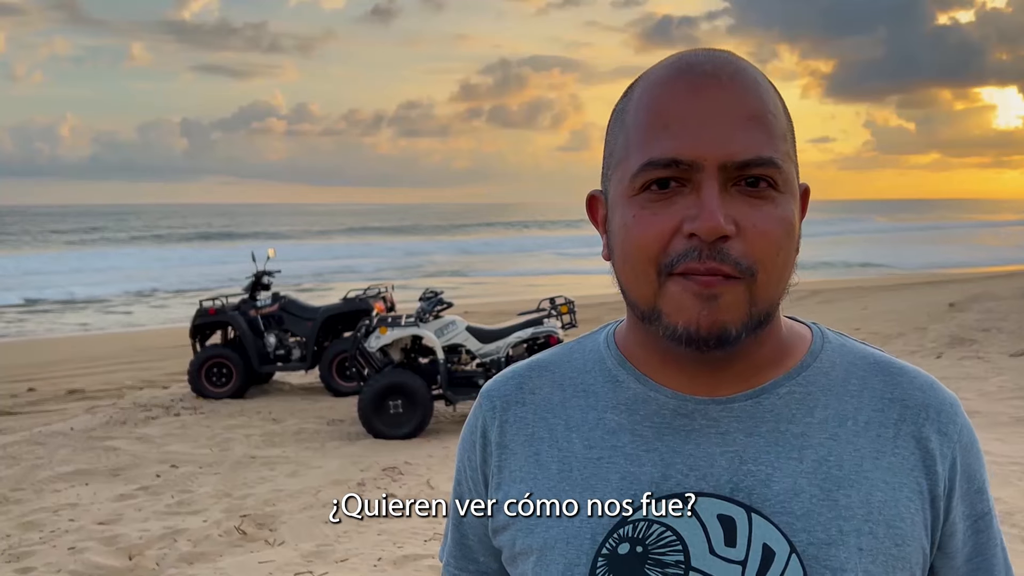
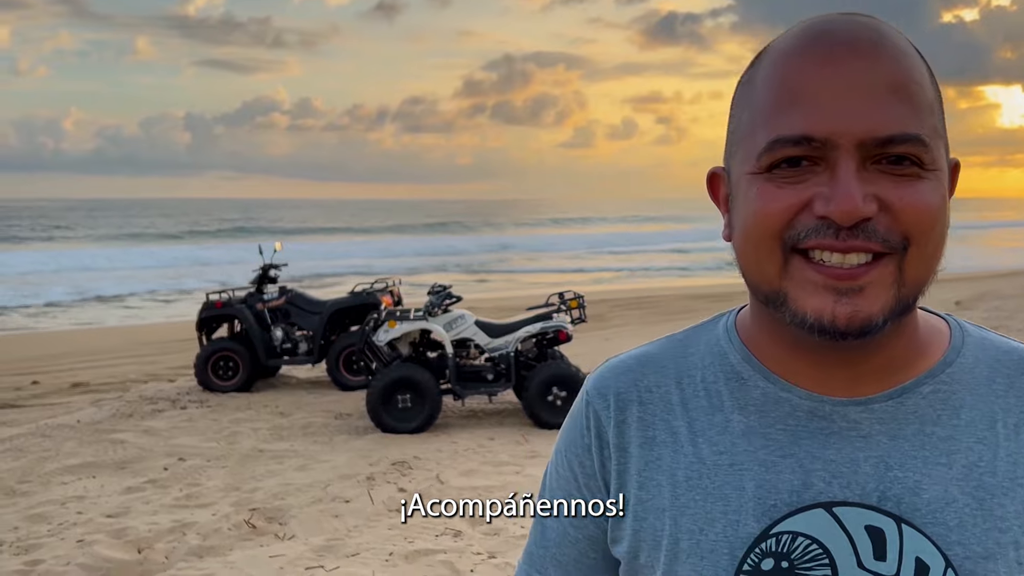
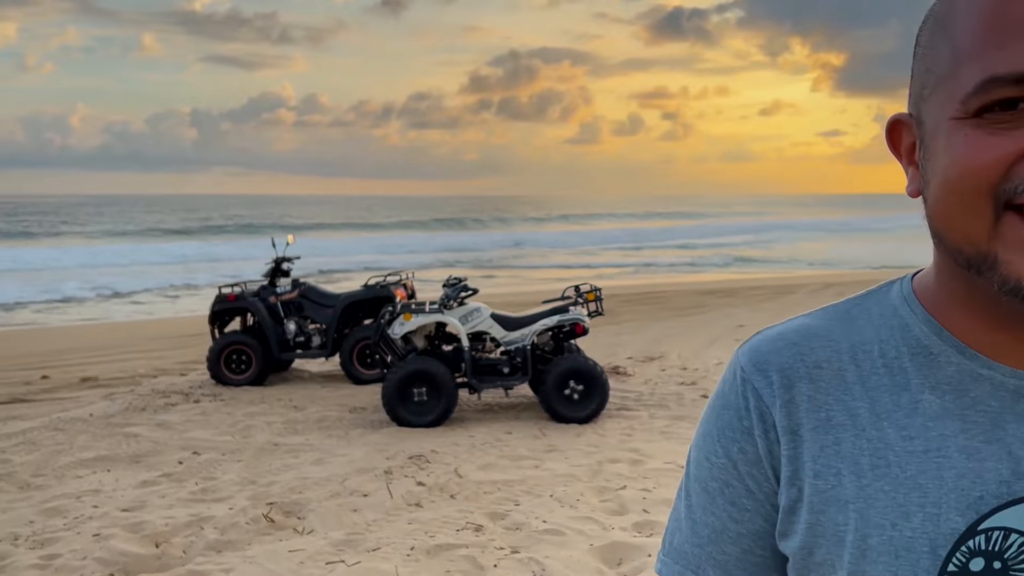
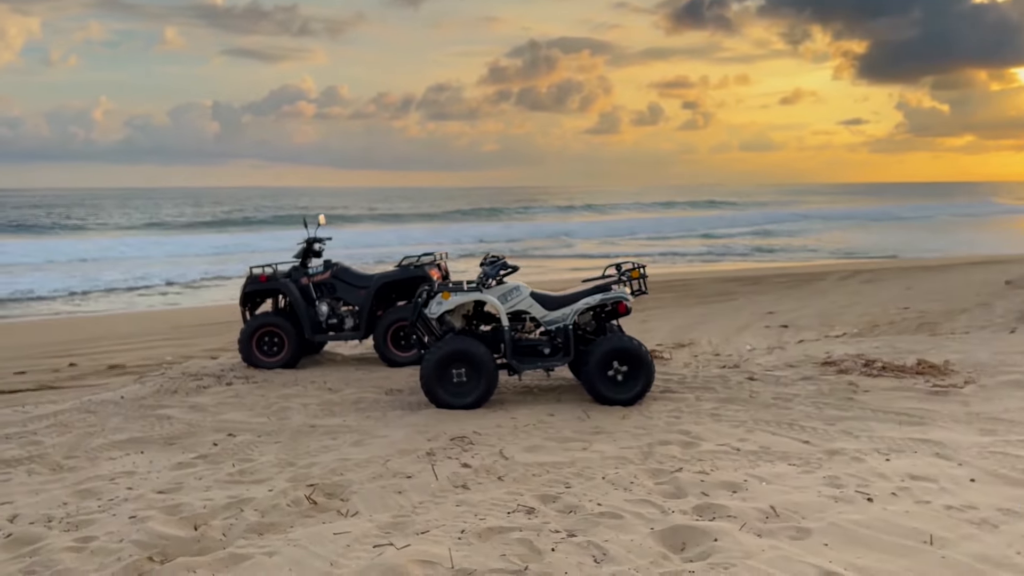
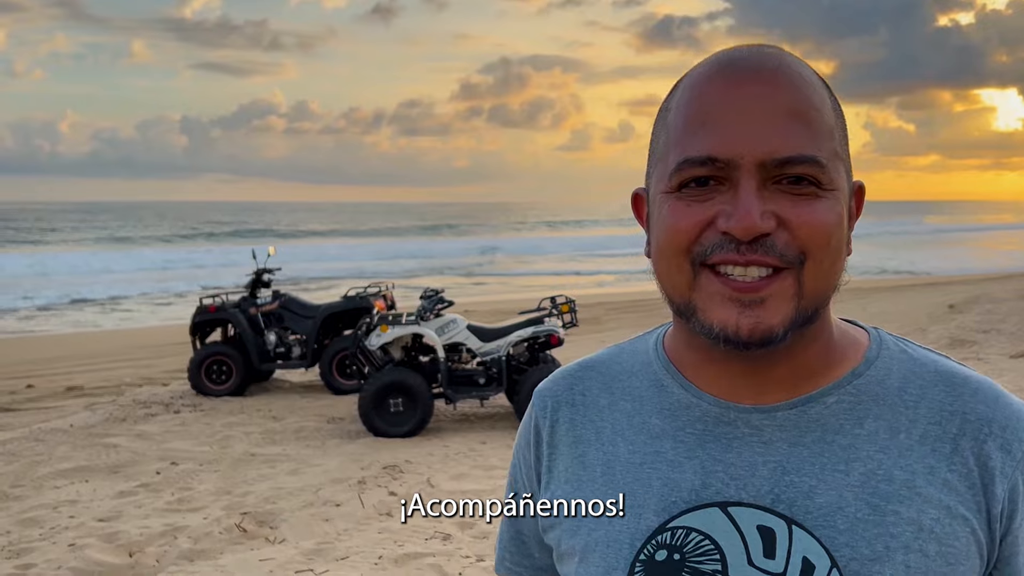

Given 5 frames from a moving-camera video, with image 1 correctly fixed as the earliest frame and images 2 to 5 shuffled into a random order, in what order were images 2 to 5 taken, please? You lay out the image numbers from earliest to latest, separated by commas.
5, 2, 3, 4
